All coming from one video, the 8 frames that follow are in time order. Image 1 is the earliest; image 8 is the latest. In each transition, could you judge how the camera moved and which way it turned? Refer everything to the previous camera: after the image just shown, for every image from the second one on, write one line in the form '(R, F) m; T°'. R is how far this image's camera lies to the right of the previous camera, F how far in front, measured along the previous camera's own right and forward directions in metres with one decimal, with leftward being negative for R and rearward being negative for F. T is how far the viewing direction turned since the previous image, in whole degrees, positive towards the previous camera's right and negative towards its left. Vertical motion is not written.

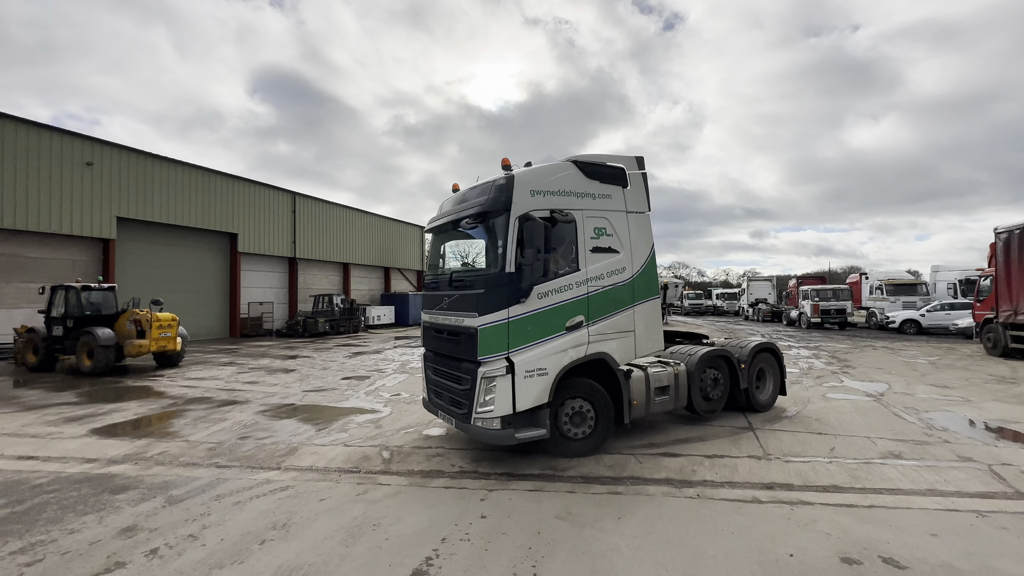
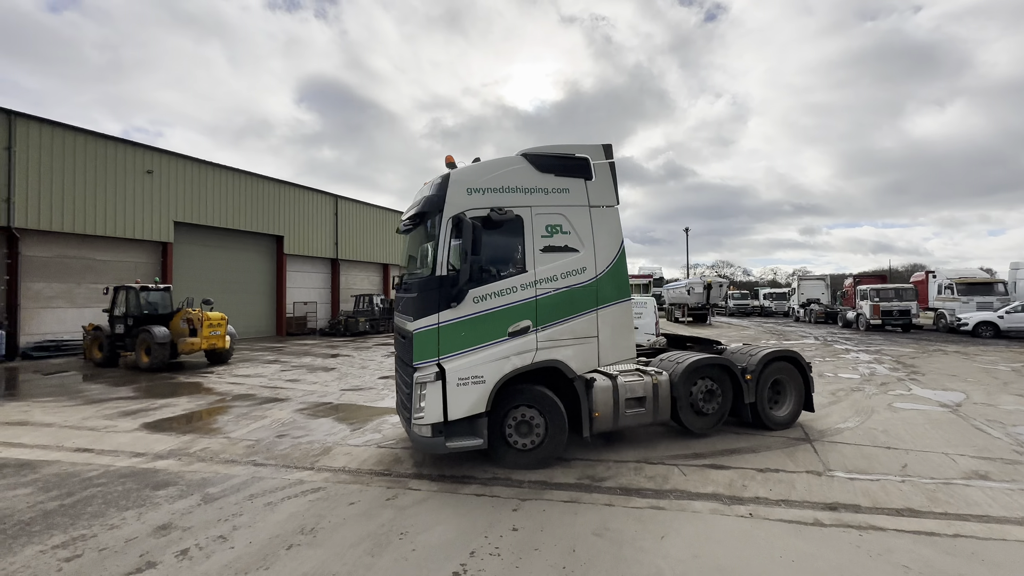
(0.0, +0.2) m; -5°
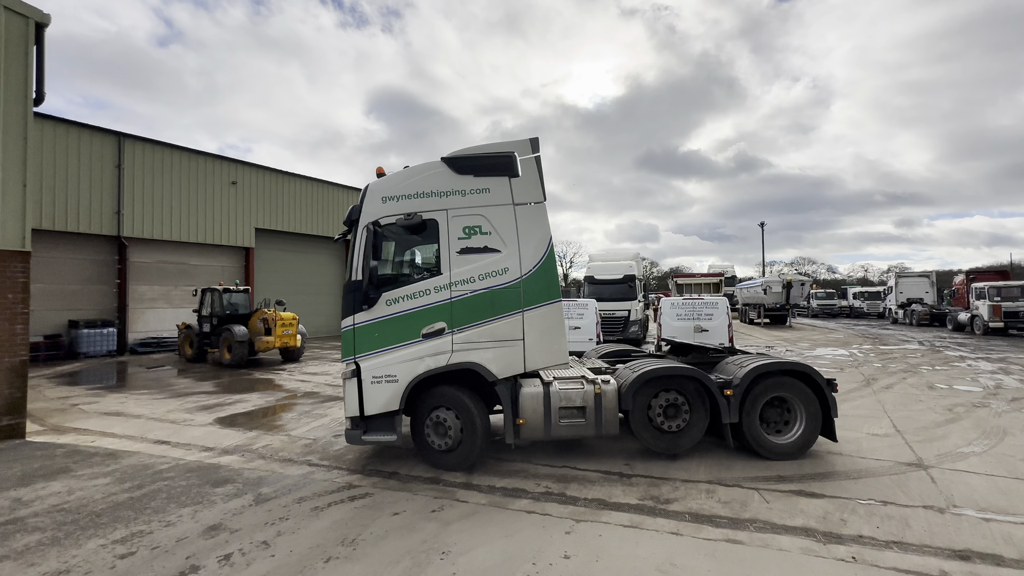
(+0.1, +0.3) m; -8°
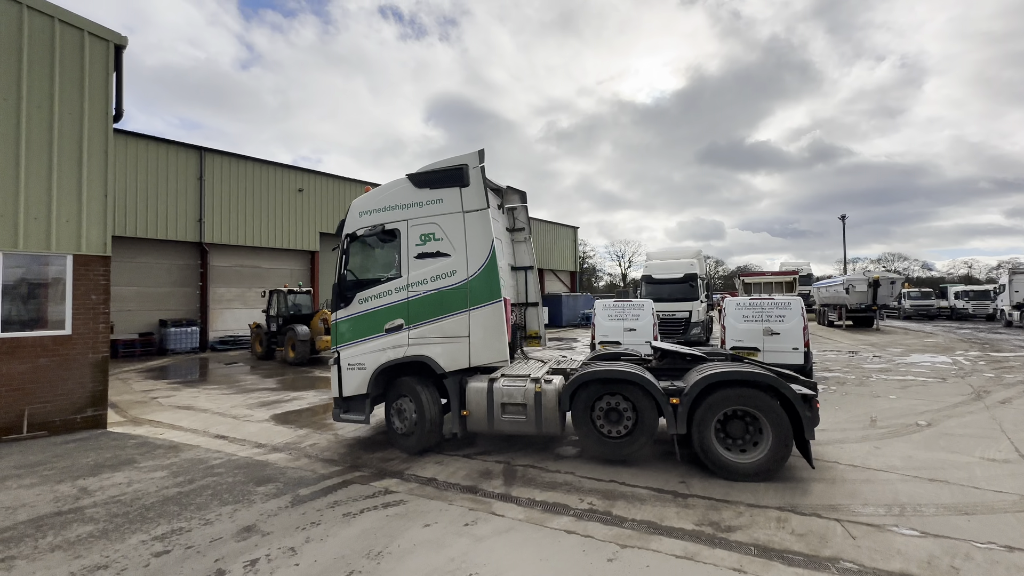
(+0.2, +0.3) m; -7°
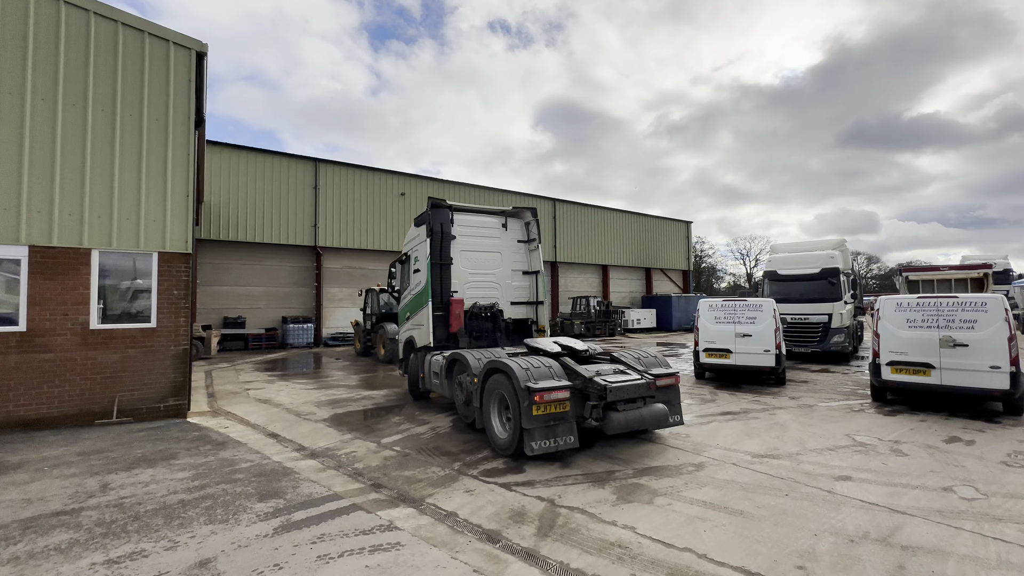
(+0.6, +1.2) m; -14°
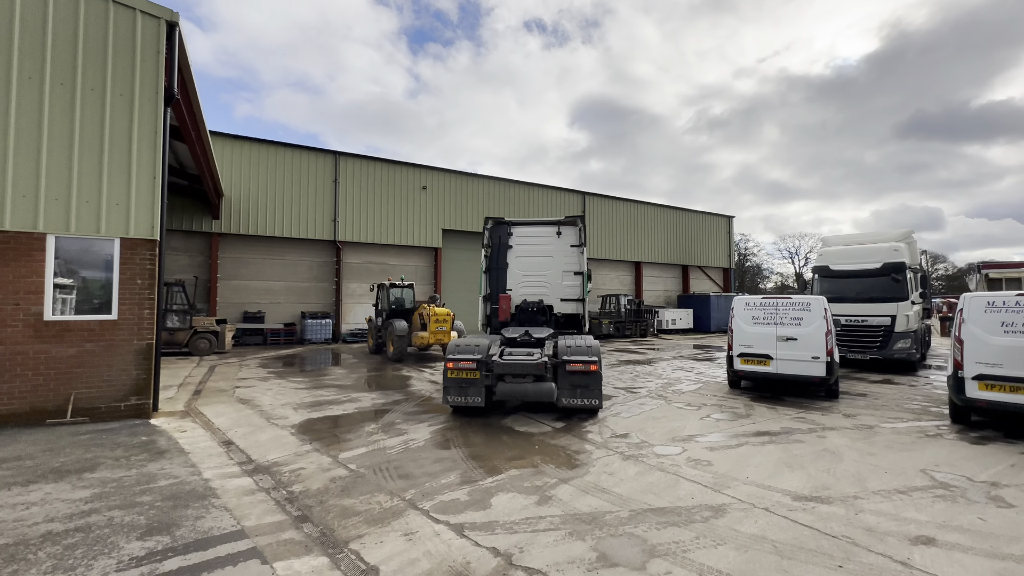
(+0.6, +1.0) m; -5°
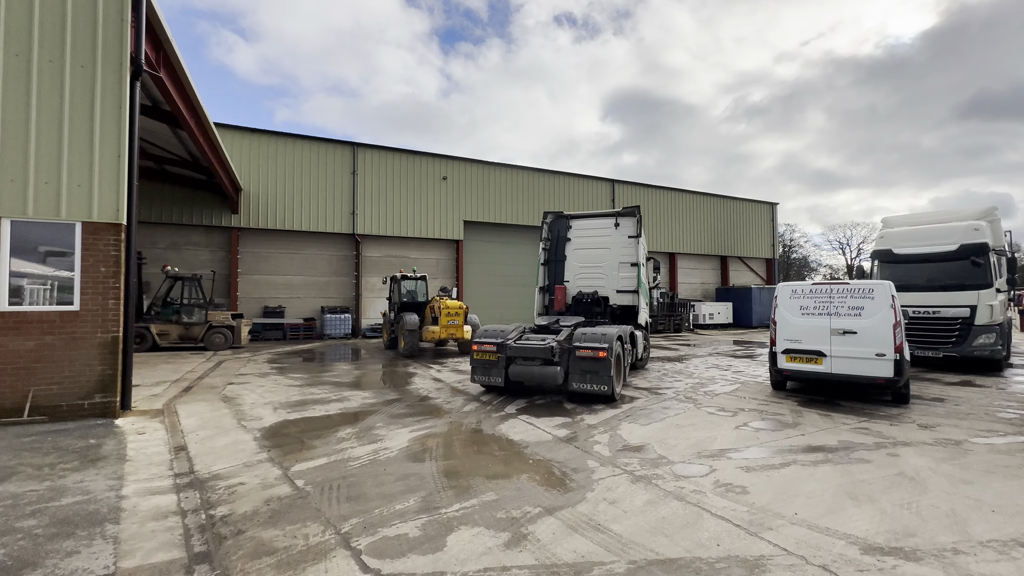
(+0.5, +1.0) m; -4°
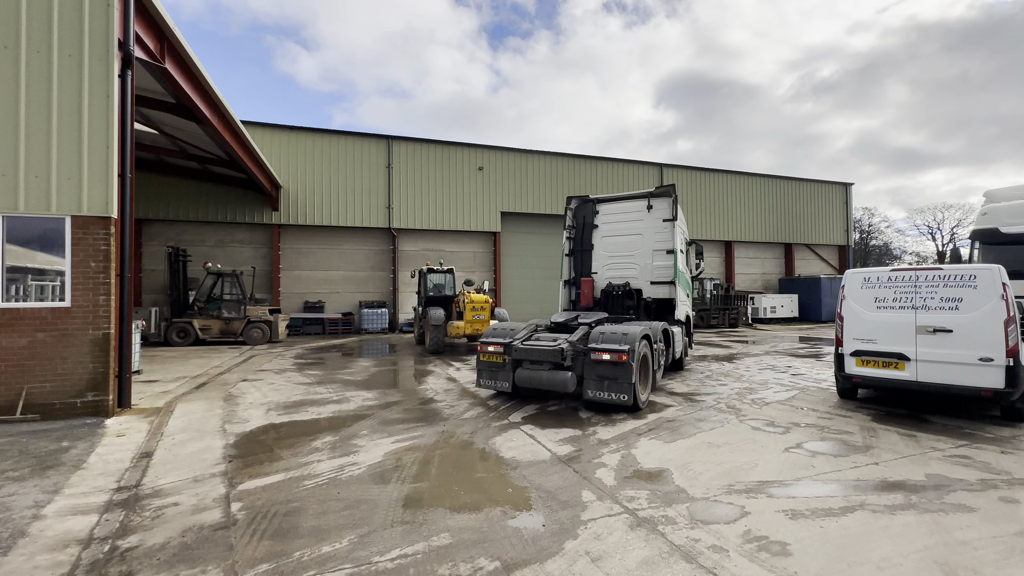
(+0.6, +0.8) m; -7°
